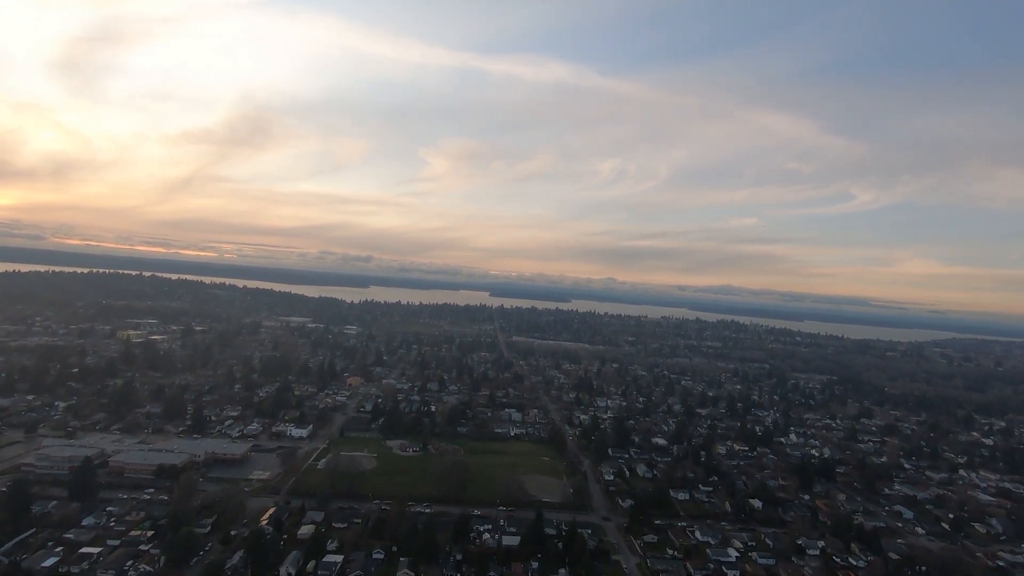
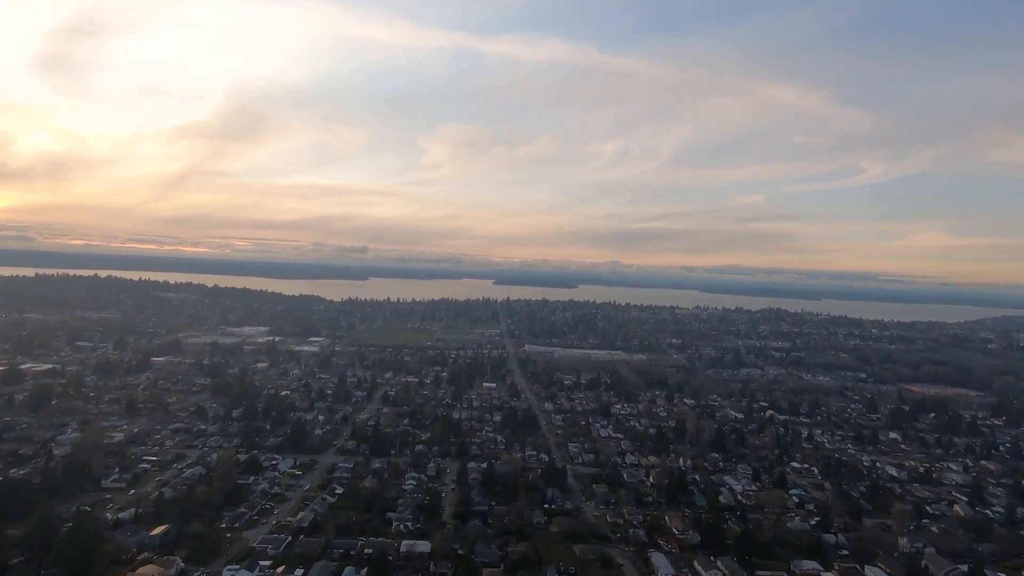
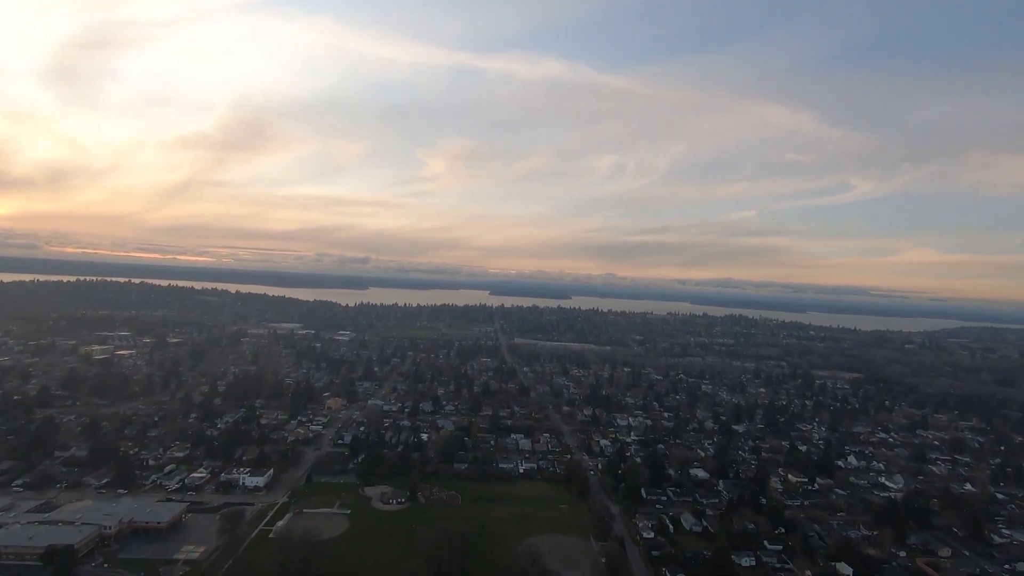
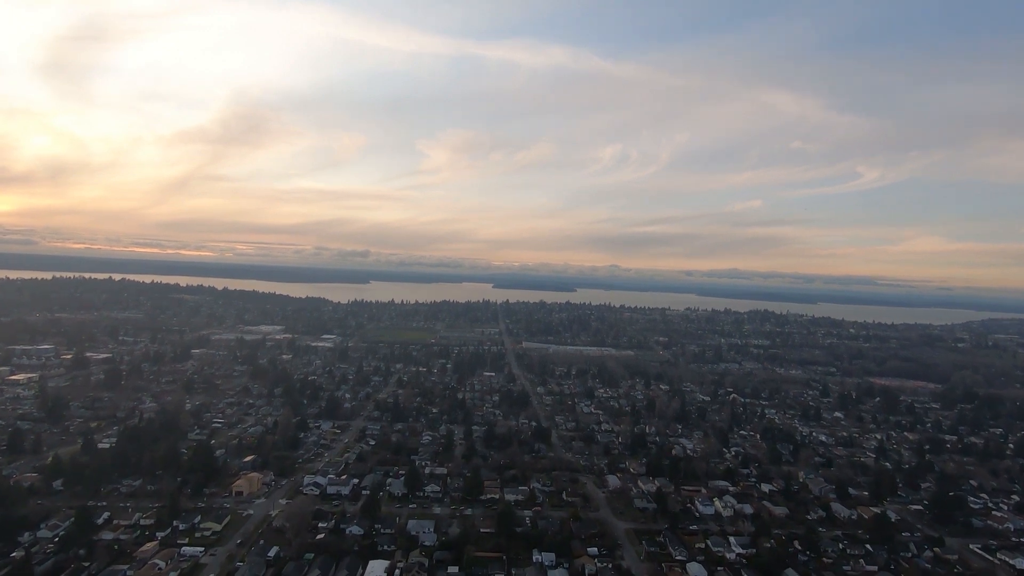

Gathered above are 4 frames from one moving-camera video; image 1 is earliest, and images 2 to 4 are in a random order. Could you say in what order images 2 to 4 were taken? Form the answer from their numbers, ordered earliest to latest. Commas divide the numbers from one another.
3, 4, 2
